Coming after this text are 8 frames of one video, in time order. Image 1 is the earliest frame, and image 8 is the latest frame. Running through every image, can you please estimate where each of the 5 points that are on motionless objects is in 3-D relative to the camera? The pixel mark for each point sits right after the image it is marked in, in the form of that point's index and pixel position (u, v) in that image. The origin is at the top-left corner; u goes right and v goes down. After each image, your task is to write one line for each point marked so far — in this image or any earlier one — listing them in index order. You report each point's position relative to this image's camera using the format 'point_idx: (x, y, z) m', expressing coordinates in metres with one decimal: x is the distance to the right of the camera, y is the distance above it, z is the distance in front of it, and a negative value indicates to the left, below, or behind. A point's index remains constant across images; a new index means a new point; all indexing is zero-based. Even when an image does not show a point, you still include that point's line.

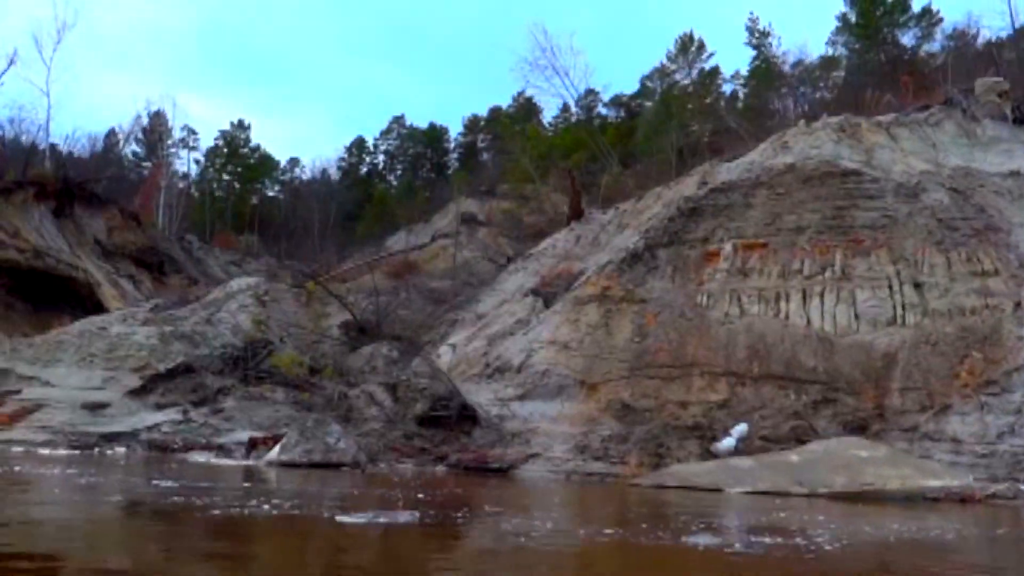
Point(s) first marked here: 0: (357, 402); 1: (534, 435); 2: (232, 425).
0: (-3.1, -2.3, +17.0) m
1: (+0.5, -2.9, +16.5) m
2: (-6.0, -3.0, +18.2) m
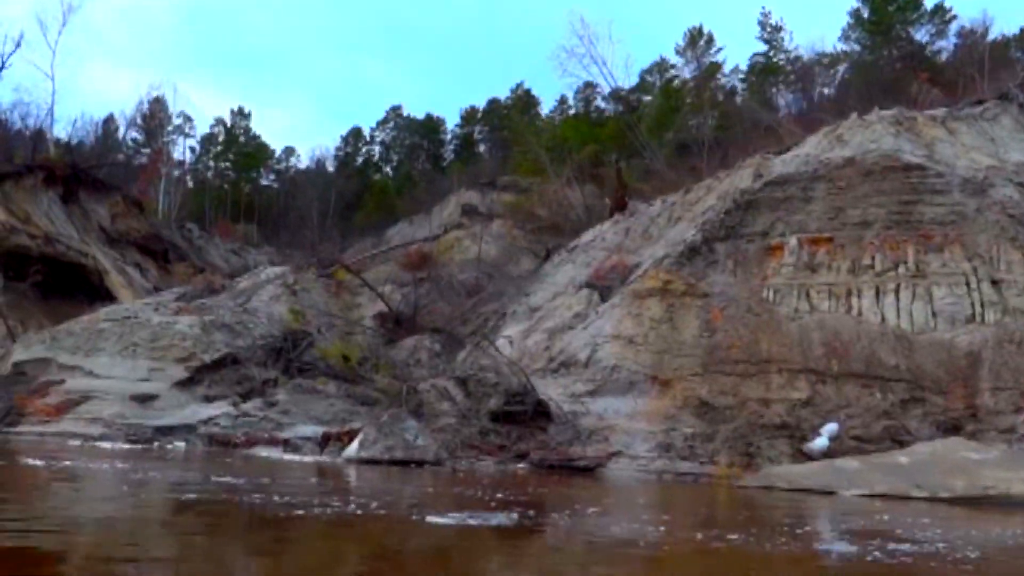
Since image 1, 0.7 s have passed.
0: (-1.6, -2.1, +16.4) m
1: (+1.9, -2.7, +15.9) m
2: (-4.5, -2.7, +17.6) m
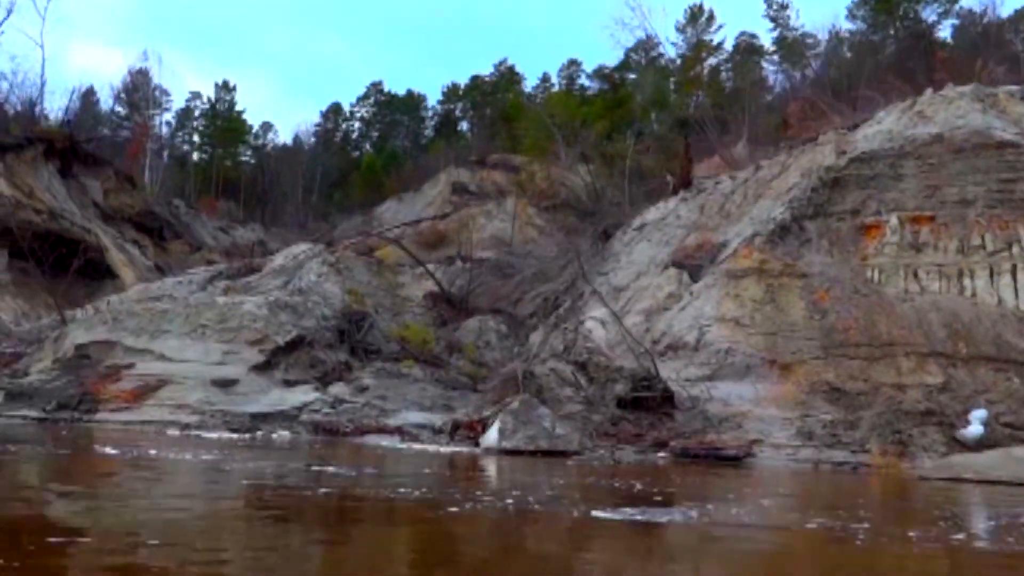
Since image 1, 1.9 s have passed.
0: (+0.7, -1.7, +15.5) m
1: (+4.2, -2.4, +15.2) m
2: (-2.3, -2.3, +16.6) m
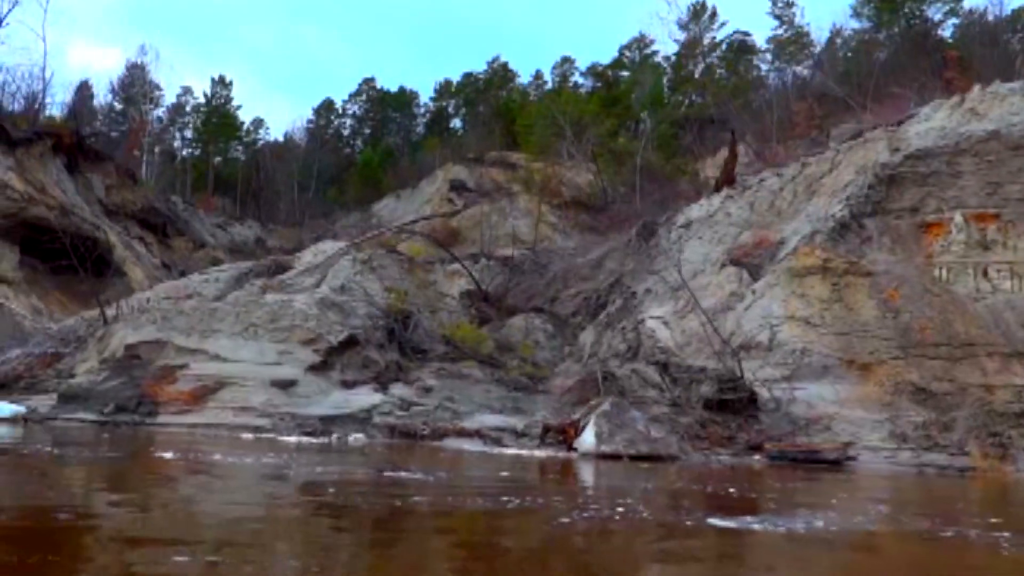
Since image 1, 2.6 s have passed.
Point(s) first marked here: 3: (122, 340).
0: (+2.1, -1.7, +15.1) m
1: (+5.6, -2.3, +14.8) m
2: (-0.9, -2.3, +16.2) m
3: (-8.5, -1.2, +18.5) m
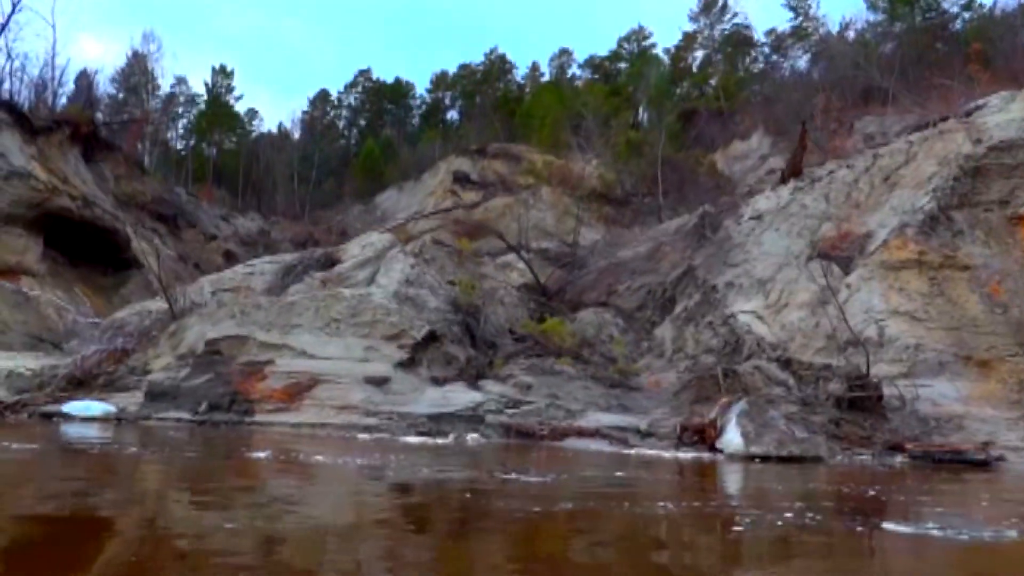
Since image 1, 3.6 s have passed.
0: (+4.1, -1.6, +14.5) m
1: (+7.7, -2.2, +14.3) m
2: (+1.1, -2.2, +15.6) m
3: (-6.6, -1.0, +17.8) m
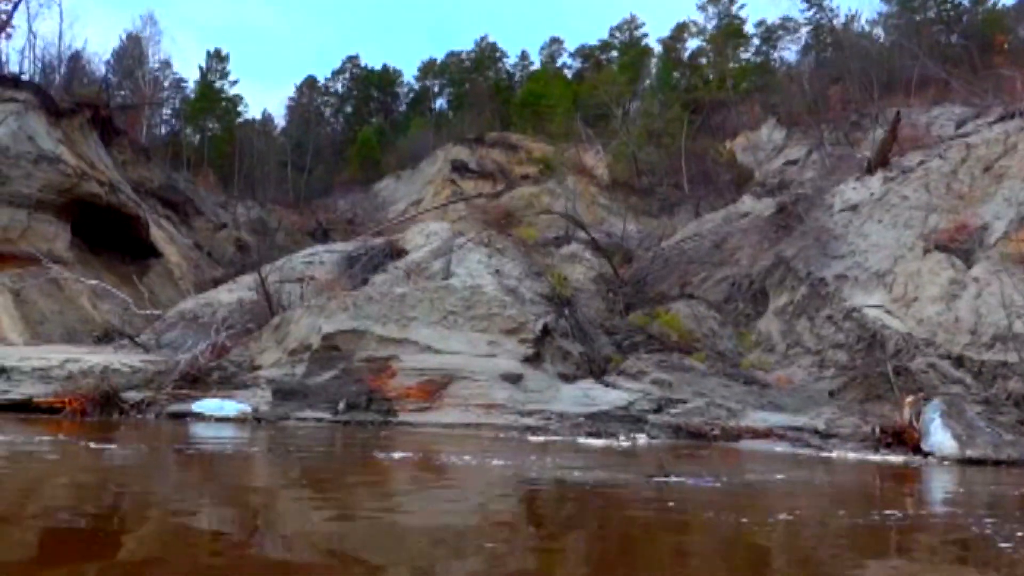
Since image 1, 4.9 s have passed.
0: (+6.8, -1.5, +13.9) m
1: (+10.4, -2.1, +13.8) m
2: (+3.8, -2.0, +14.8) m
3: (-4.0, -0.8, +16.8) m
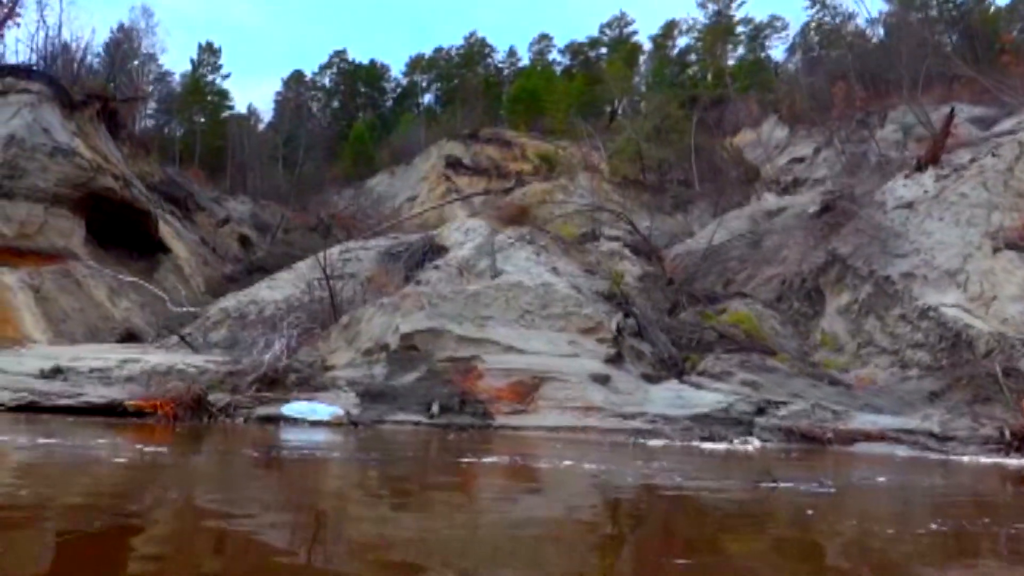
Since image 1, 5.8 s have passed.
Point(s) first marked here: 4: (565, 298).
0: (+8.5, -1.5, +13.6) m
1: (+12.0, -2.1, +13.7) m
2: (+5.4, -2.0, +14.5) m
3: (-2.4, -0.8, +16.3) m
4: (+1.1, -0.2, +17.2) m
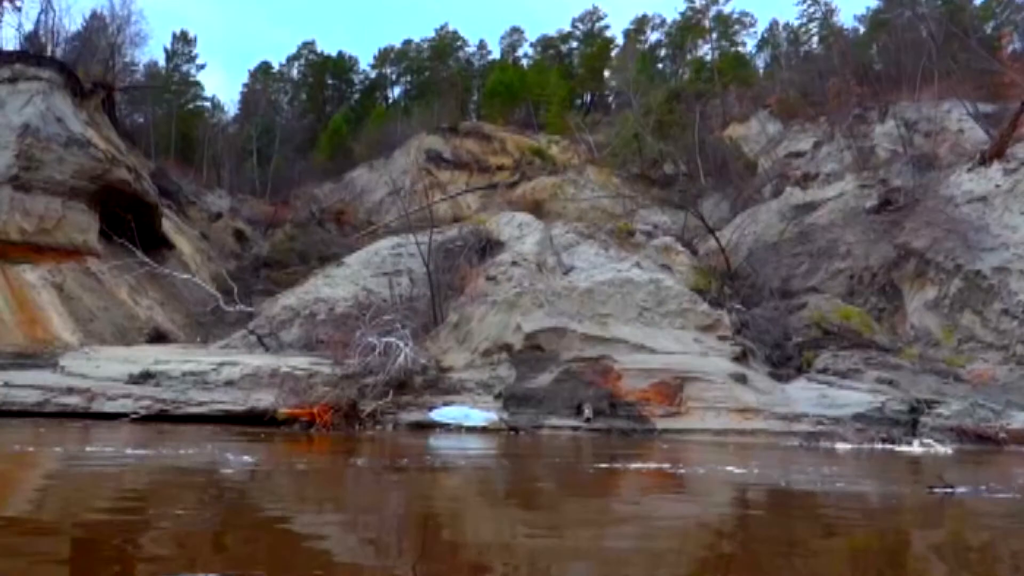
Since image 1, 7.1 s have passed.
0: (+10.9, -1.4, +13.4) m
1: (+14.4, -2.0, +13.6) m
2: (+7.8, -1.9, +14.1) m
3: (-0.1, -0.7, +15.5) m
4: (+3.4, -0.2, +16.6) m
